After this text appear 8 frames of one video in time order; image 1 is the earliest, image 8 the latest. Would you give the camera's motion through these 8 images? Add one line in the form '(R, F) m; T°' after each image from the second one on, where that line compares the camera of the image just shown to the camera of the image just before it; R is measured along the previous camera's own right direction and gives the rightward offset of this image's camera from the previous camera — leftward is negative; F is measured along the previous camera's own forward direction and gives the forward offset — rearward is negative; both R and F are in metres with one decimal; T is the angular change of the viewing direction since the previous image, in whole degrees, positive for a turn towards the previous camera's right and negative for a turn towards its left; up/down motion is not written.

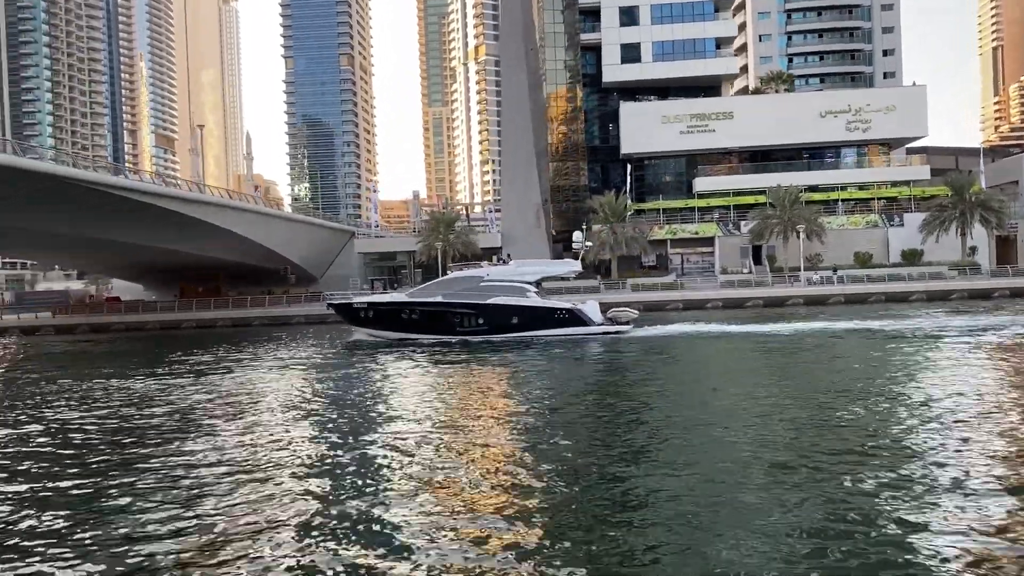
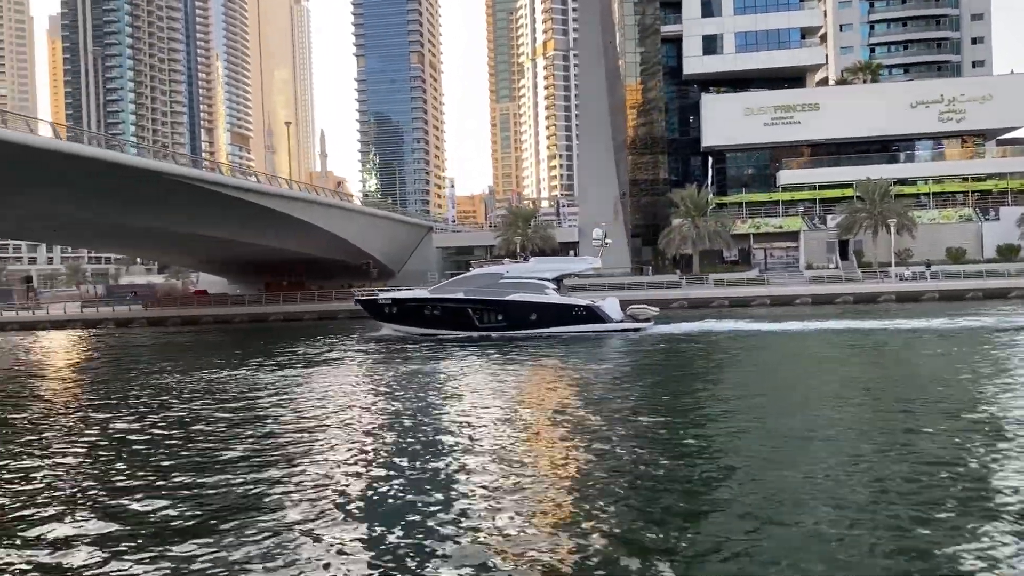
(-0.9, +0.2) m; -4°
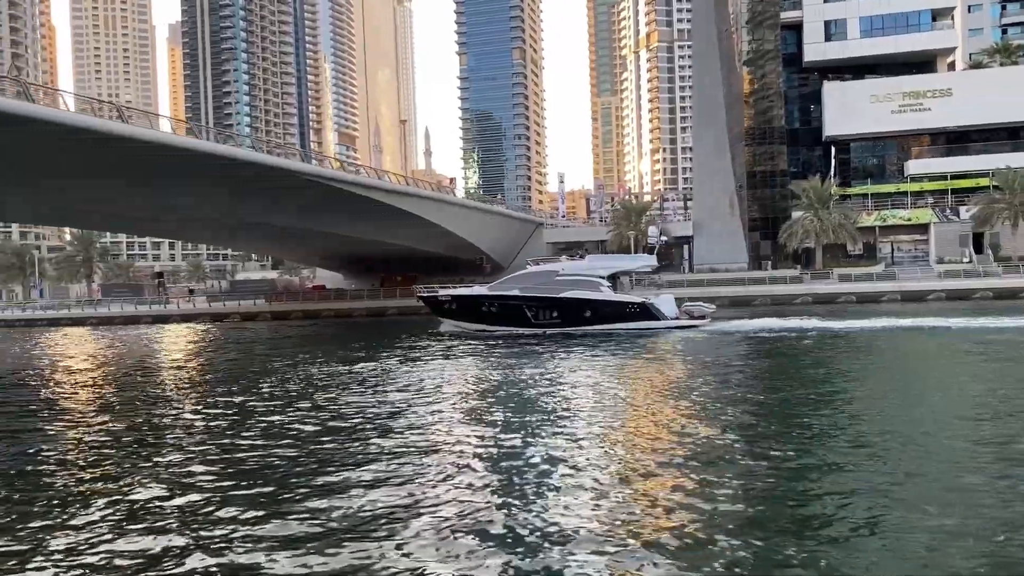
(-0.8, +0.2) m; -6°
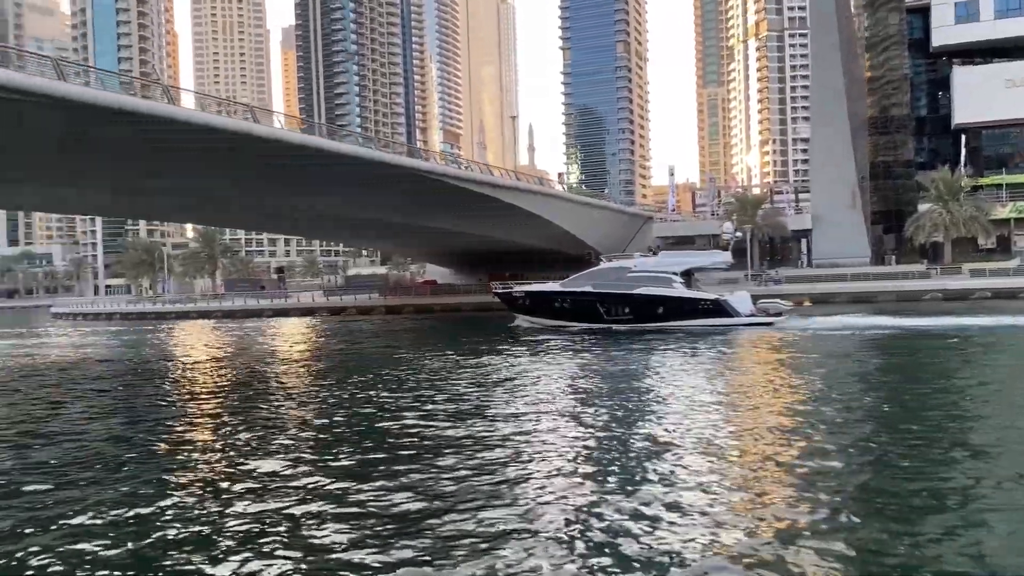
(-0.5, +0.1) m; -6°
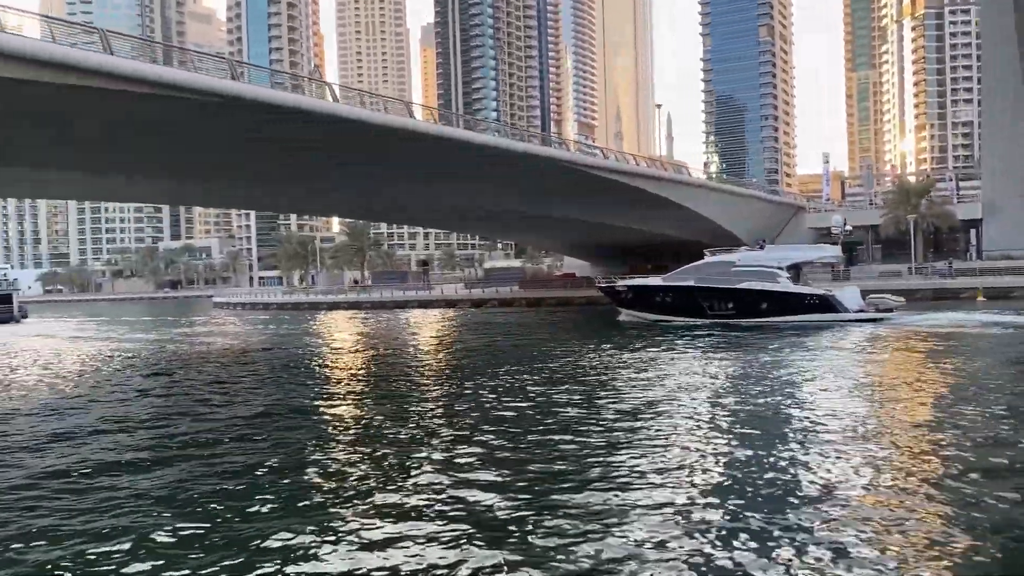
(-0.5, +0.4) m; -8°
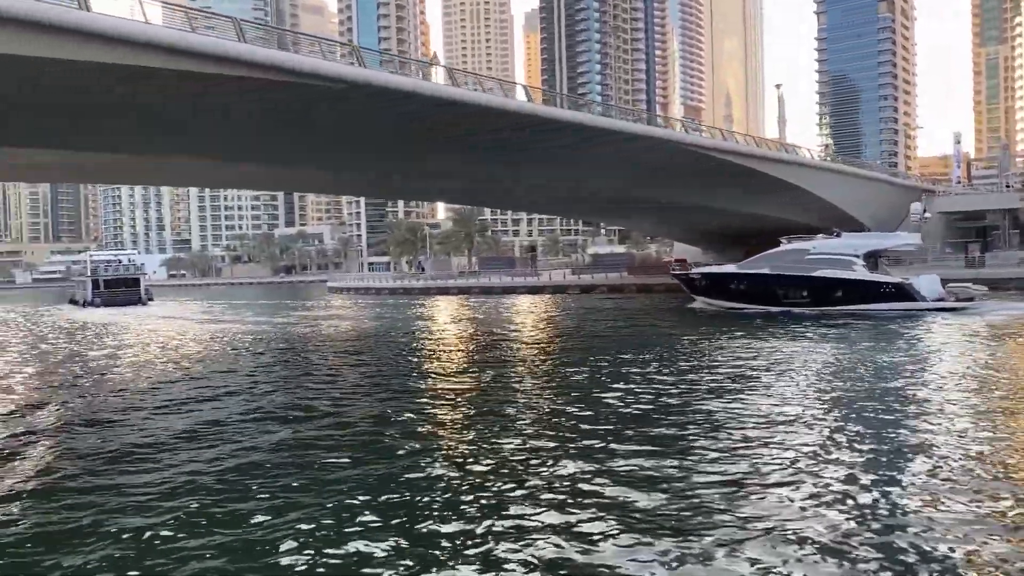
(-0.4, +0.3) m; -6°
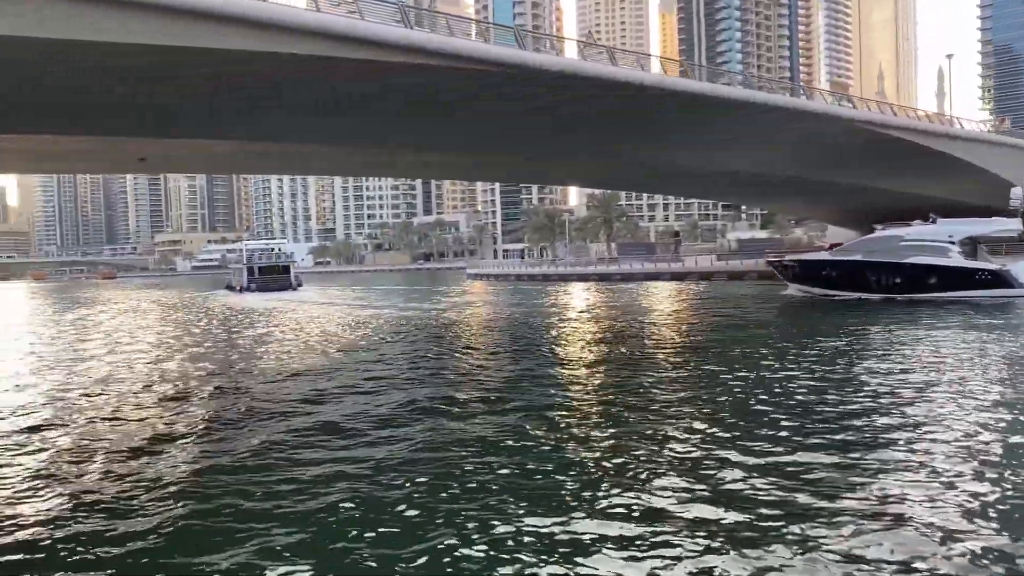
(-0.7, +0.5) m; -8°
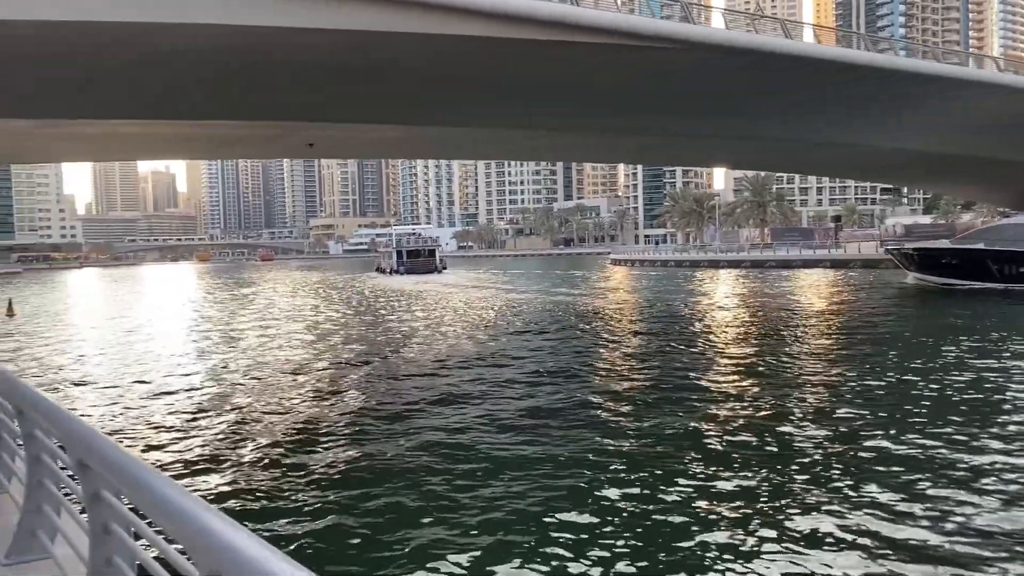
(-0.6, +0.4) m; -9°
